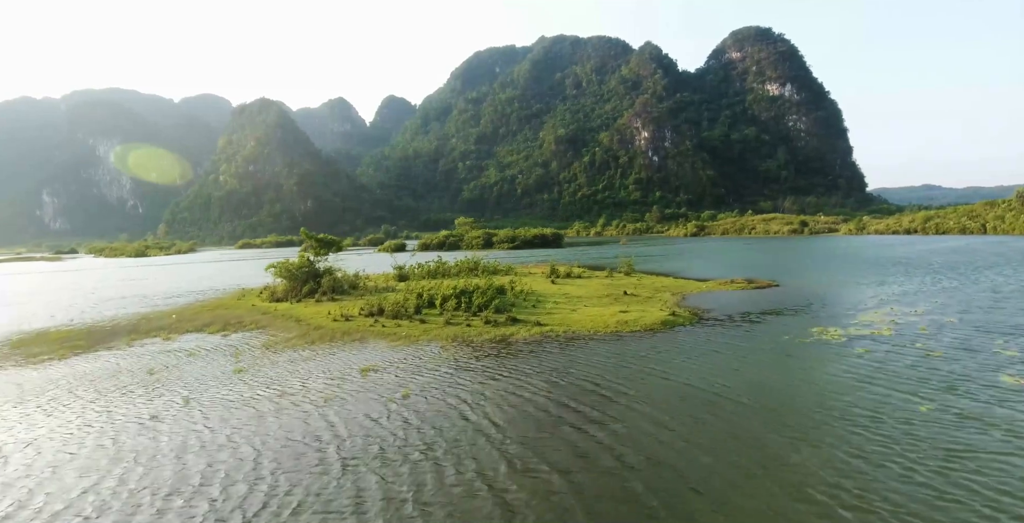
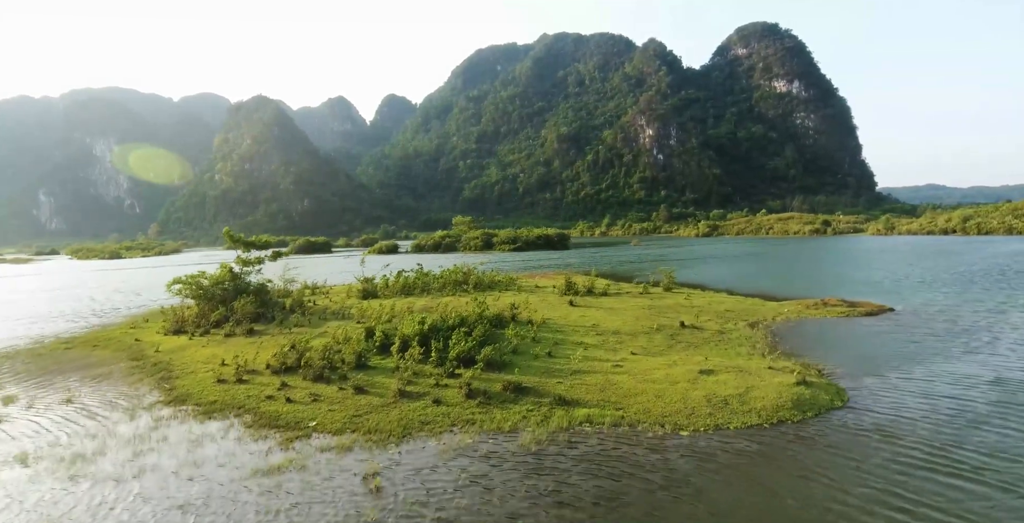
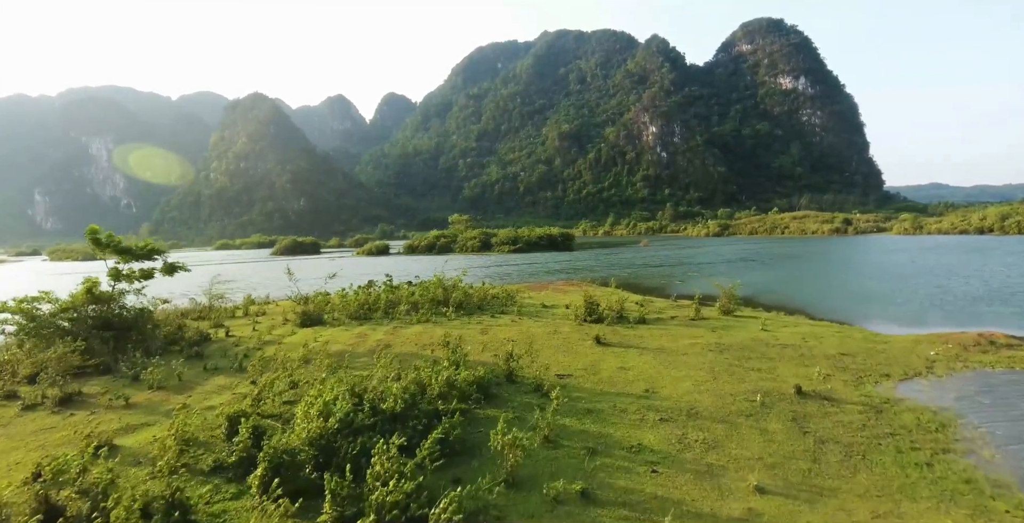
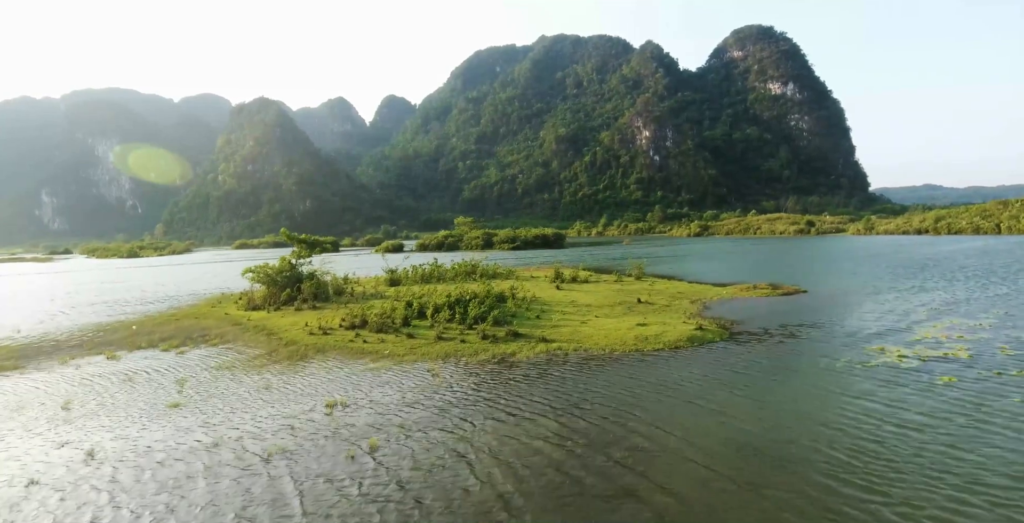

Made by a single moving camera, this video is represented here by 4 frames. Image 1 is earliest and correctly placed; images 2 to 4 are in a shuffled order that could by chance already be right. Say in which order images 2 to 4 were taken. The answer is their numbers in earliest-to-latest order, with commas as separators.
4, 2, 3
